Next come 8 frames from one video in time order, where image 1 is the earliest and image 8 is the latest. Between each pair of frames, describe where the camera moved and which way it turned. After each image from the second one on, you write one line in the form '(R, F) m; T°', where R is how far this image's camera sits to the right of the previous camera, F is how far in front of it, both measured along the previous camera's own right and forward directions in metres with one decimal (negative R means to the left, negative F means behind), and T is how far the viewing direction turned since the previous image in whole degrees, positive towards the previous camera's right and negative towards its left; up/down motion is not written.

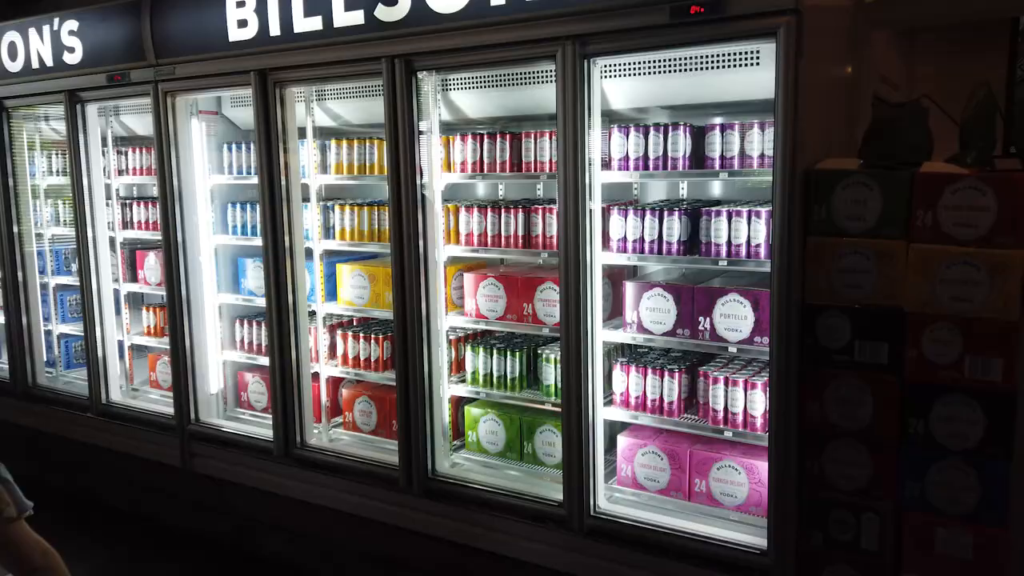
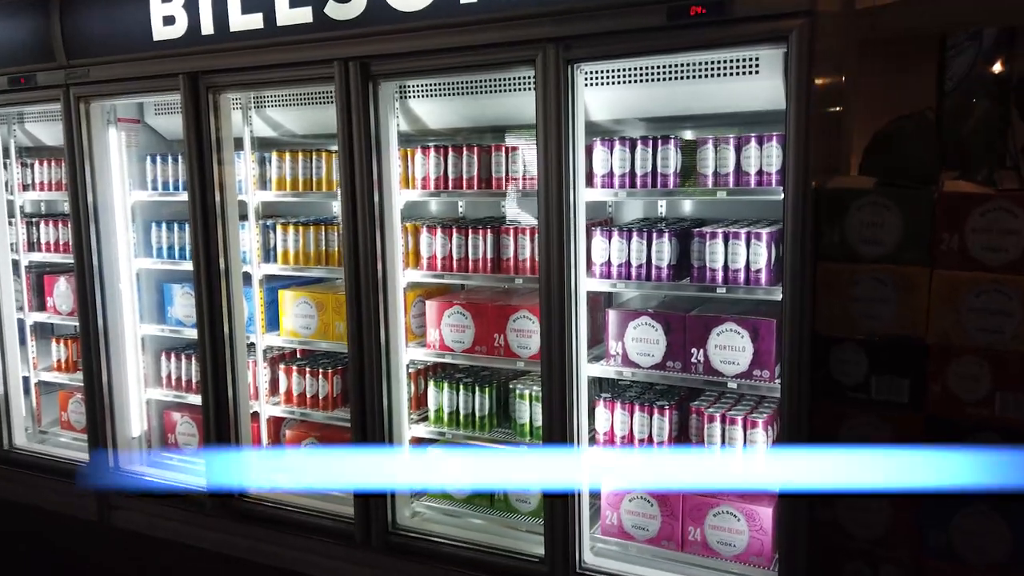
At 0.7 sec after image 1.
(-0.1, +0.3) m; +5°
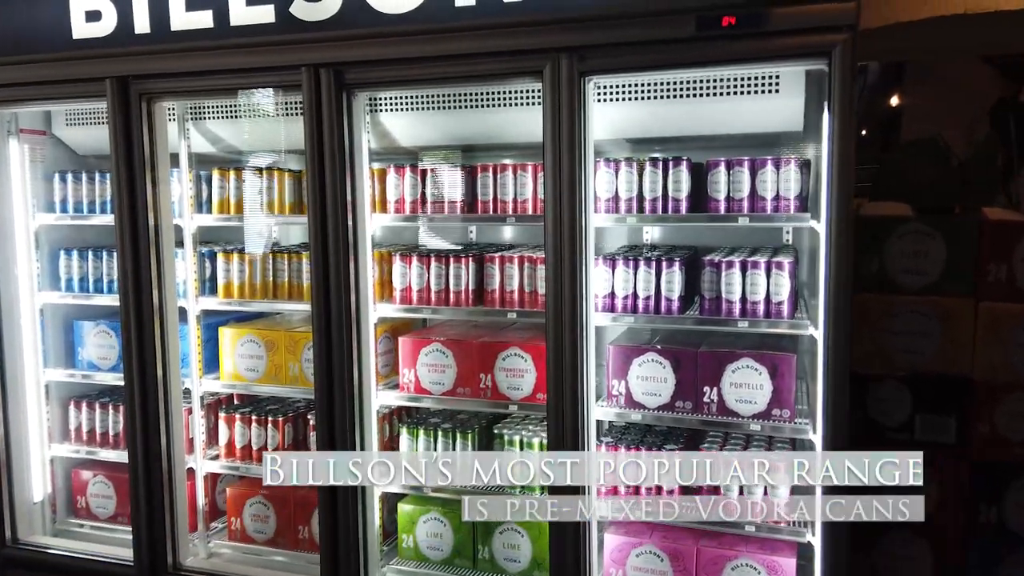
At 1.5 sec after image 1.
(-0.3, +0.3) m; +8°
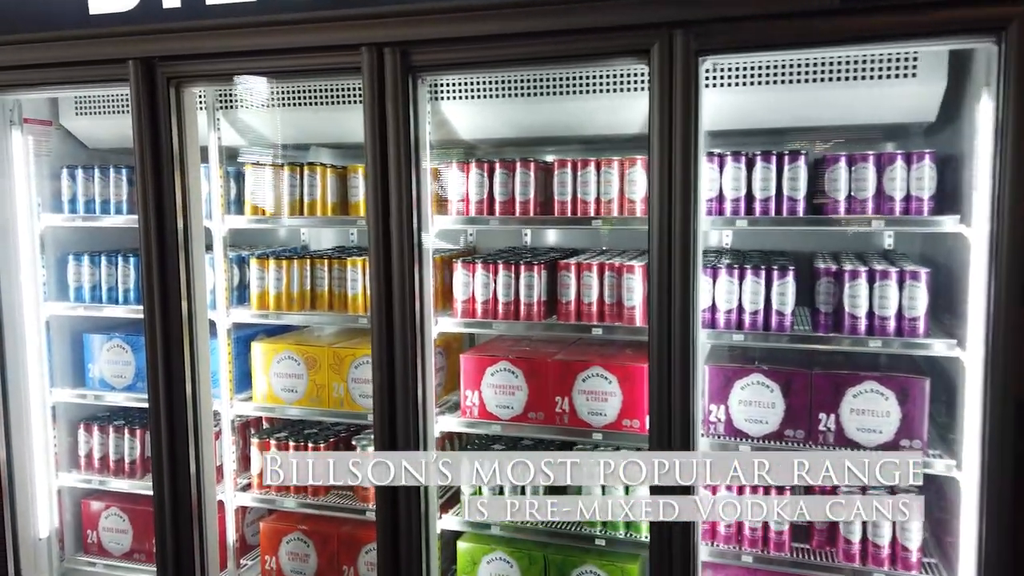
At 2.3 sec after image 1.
(-0.3, +0.3) m; +1°
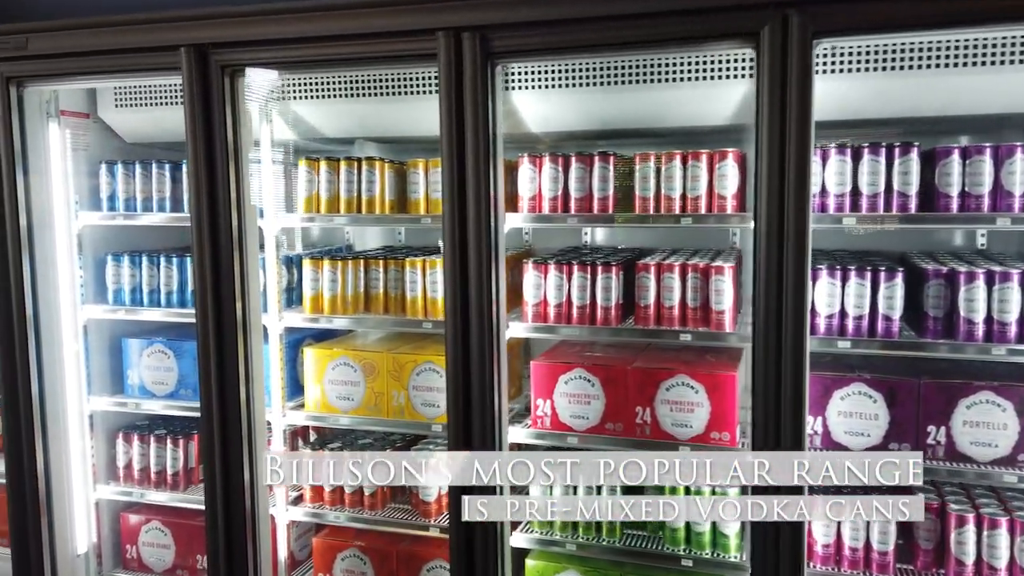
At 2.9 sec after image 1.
(-0.2, +0.1) m; 0°
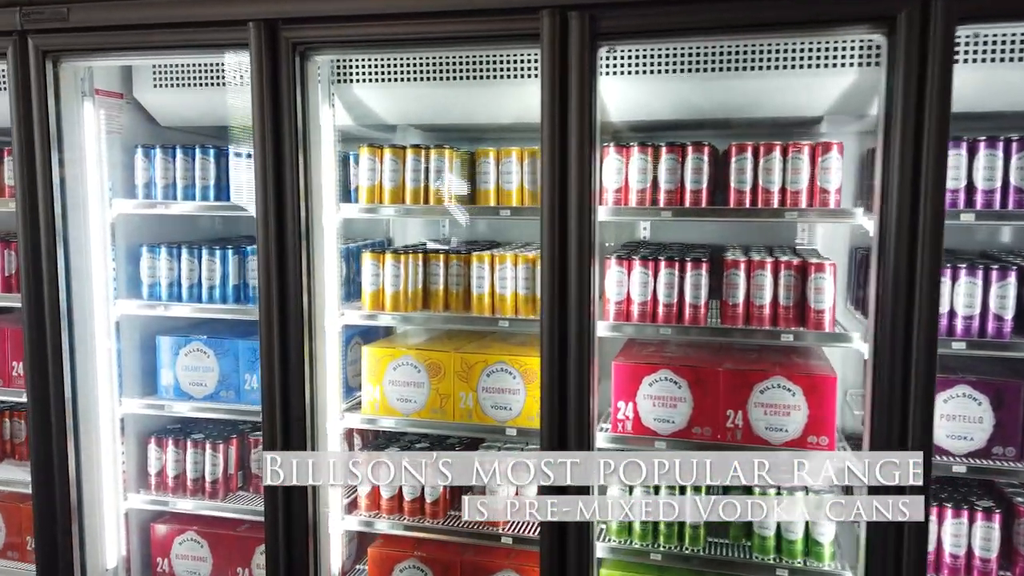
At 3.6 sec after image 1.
(-0.3, +0.1) m; +3°
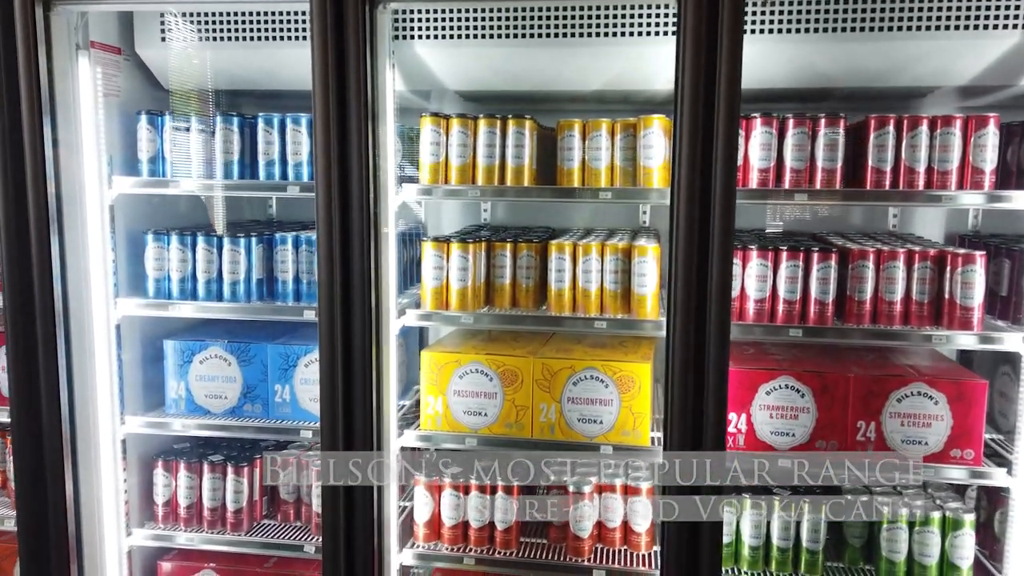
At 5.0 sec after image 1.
(-0.4, +0.3) m; +5°
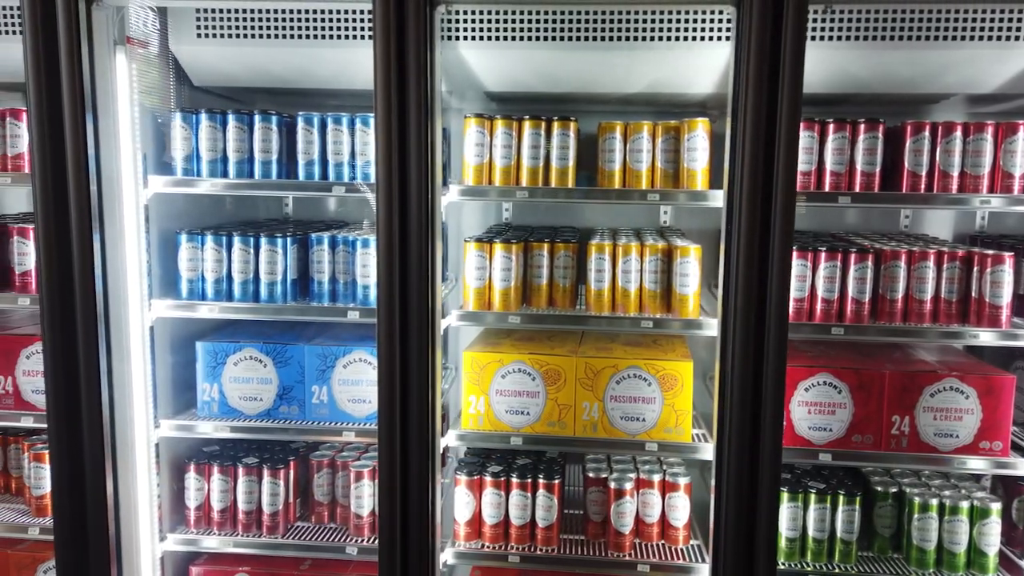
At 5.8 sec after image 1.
(-0.2, 0.0) m; +3°
